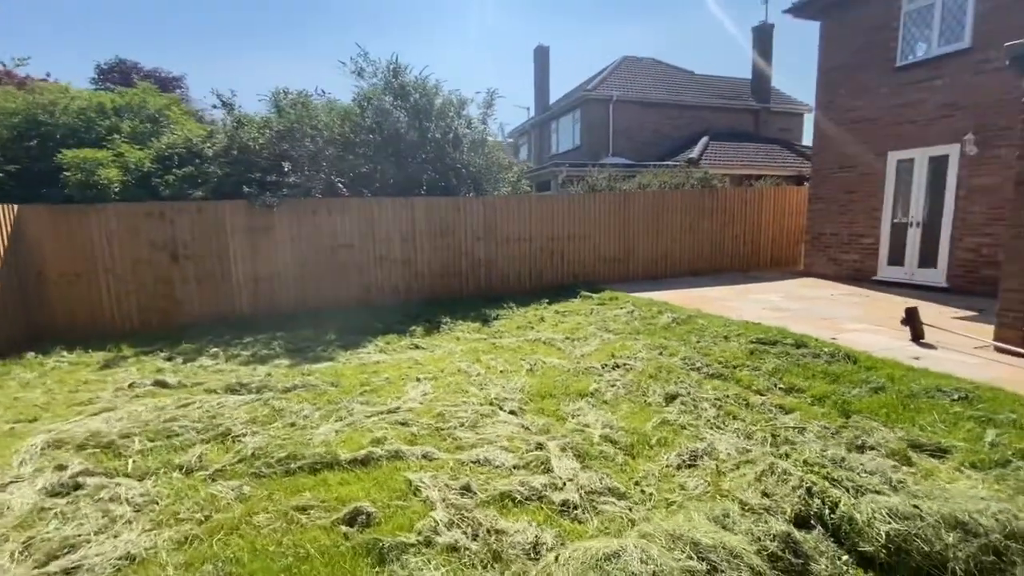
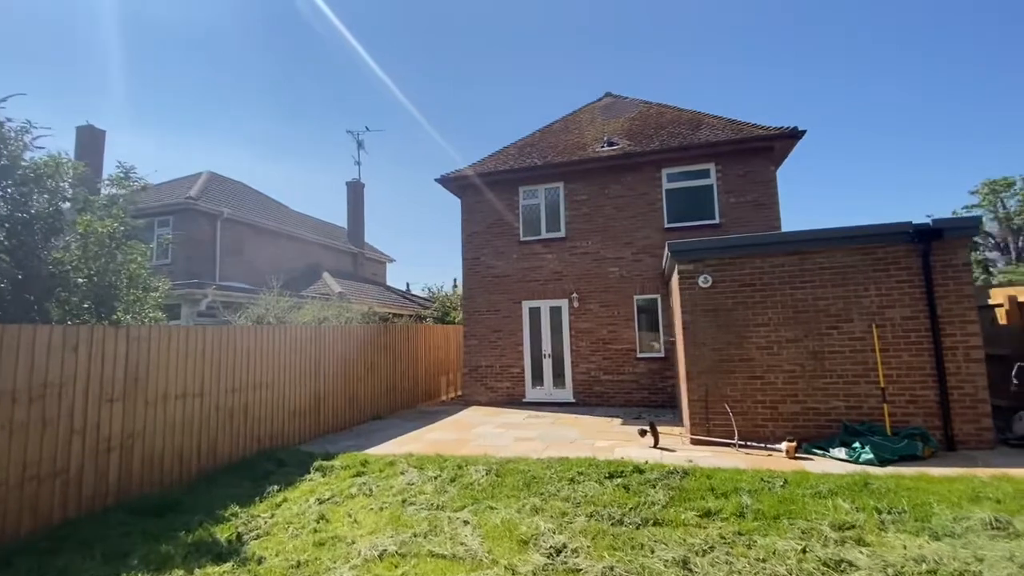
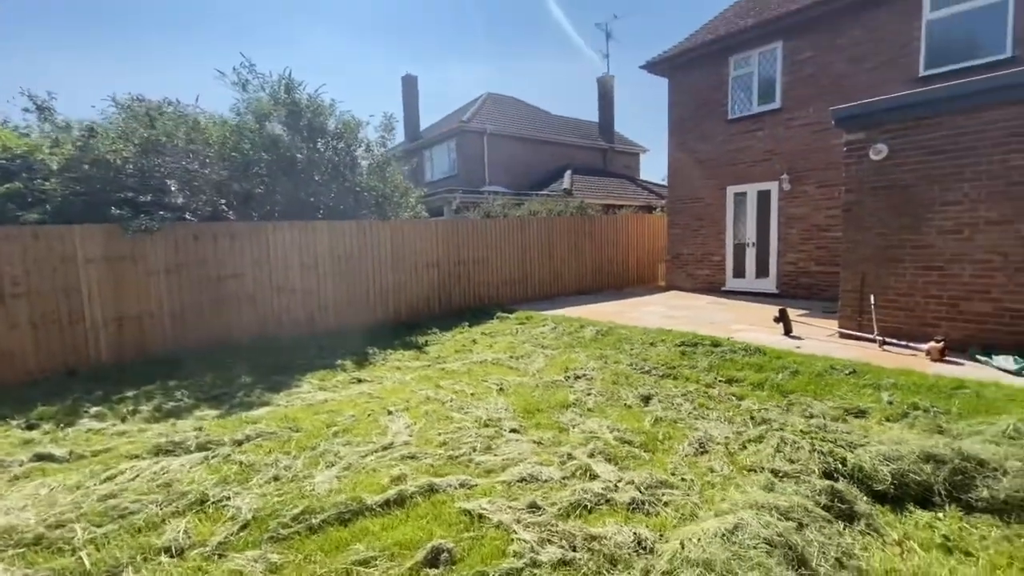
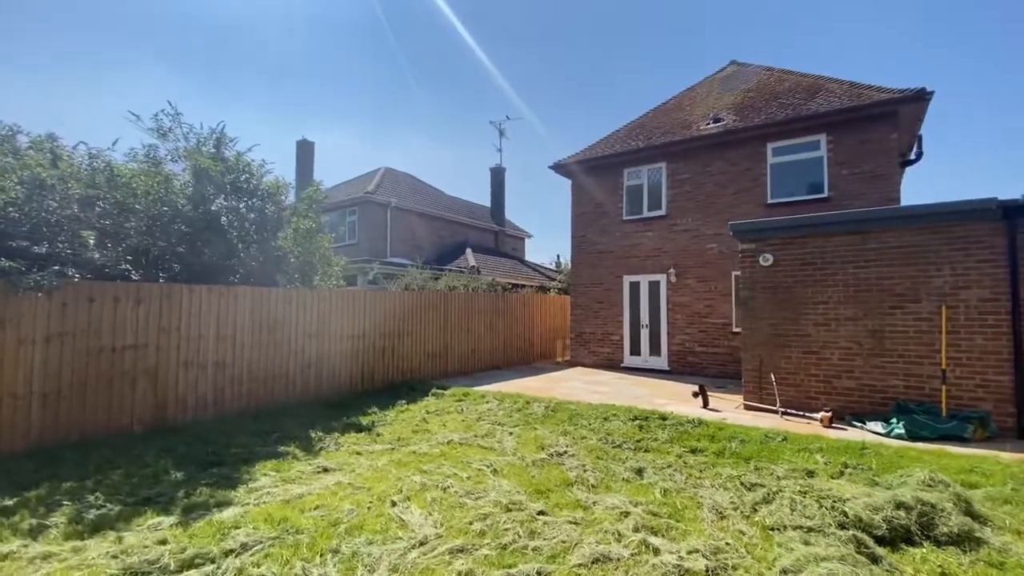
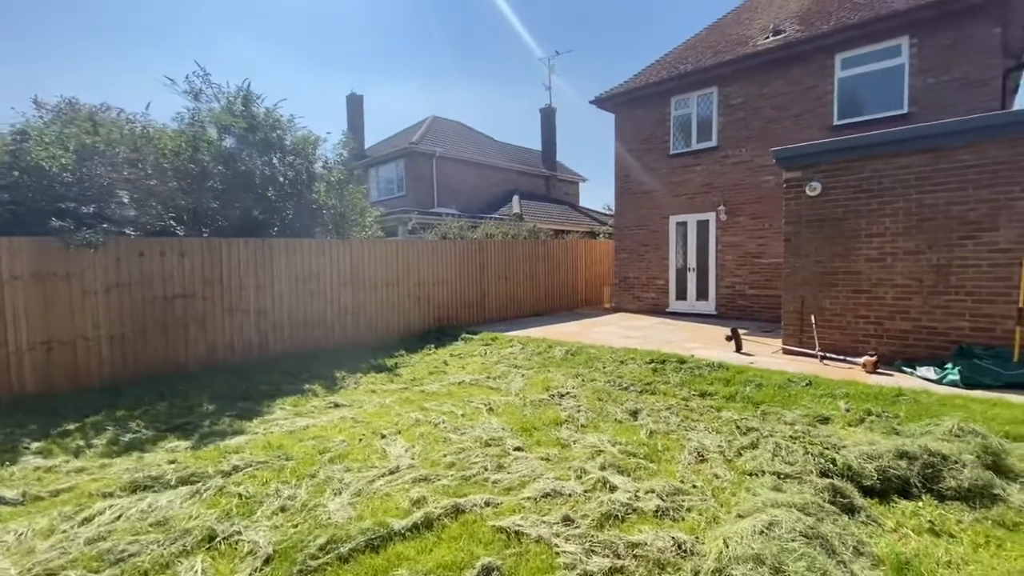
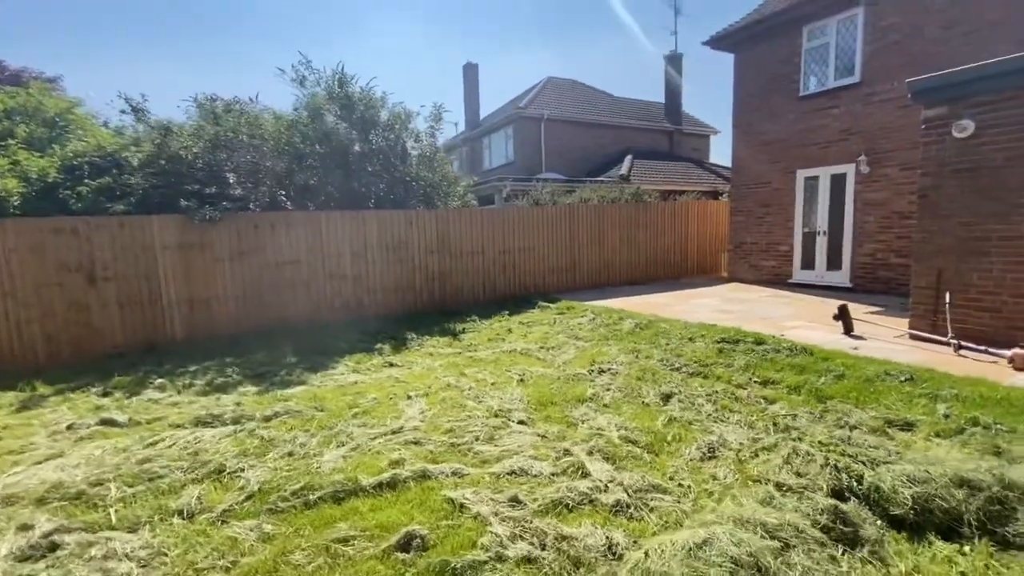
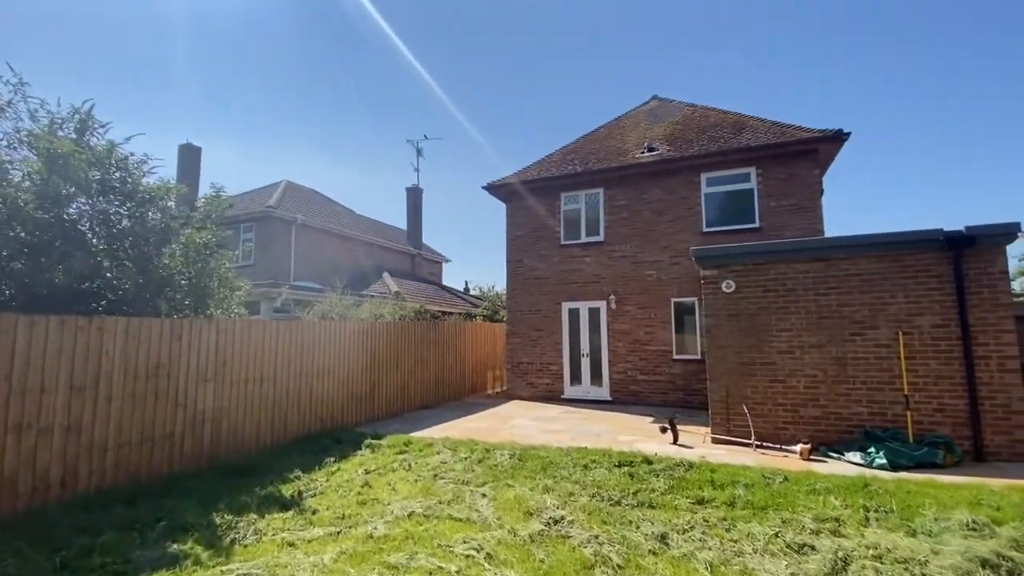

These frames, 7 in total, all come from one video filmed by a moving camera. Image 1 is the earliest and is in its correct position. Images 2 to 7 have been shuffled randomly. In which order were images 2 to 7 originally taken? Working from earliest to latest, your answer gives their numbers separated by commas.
6, 3, 5, 4, 7, 2
